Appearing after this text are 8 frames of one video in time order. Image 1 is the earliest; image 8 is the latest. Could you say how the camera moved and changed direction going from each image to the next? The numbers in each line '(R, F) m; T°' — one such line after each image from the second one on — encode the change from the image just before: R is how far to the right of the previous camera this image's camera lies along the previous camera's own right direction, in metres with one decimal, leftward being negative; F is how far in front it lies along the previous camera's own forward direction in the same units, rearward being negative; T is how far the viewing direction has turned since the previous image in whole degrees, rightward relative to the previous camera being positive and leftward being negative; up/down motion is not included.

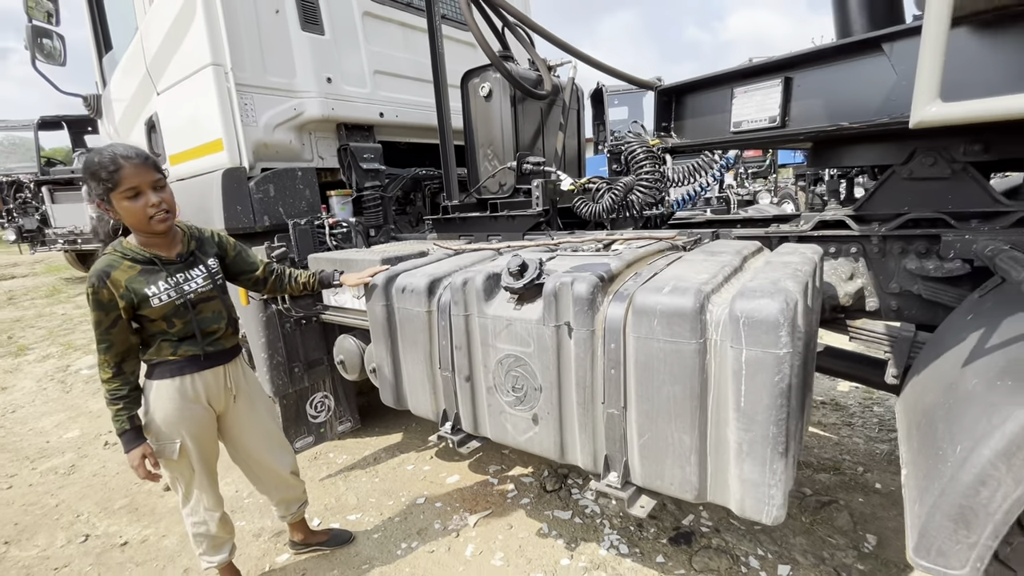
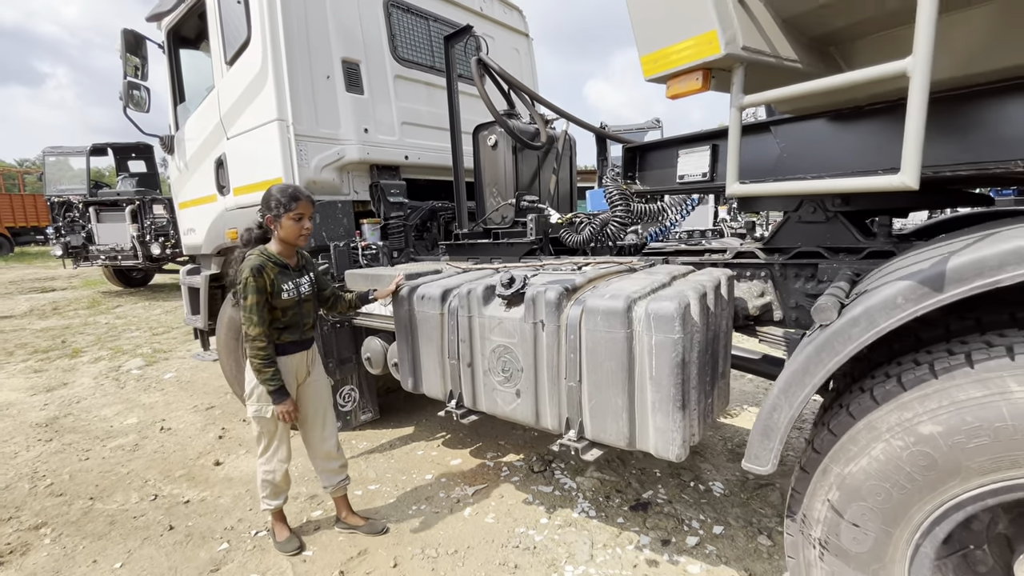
(+0.1, -0.5) m; -1°
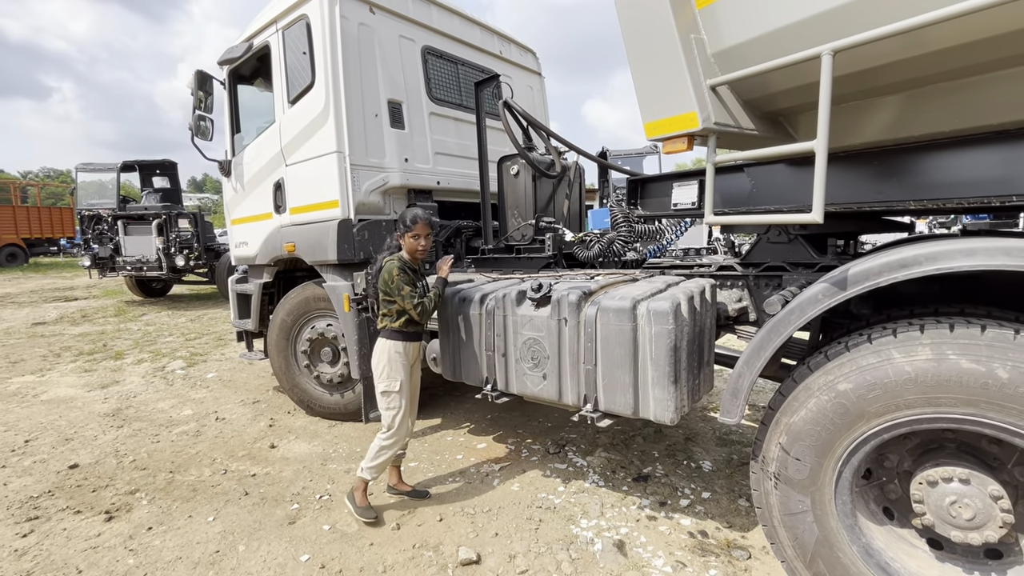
(-0.2, -0.5) m; 0°
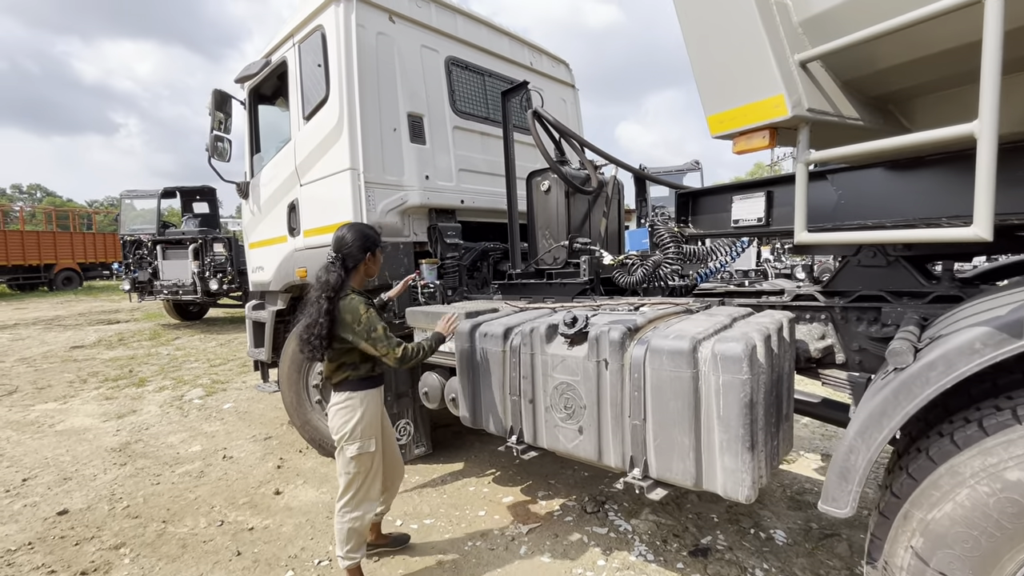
(0.0, +0.4) m; -4°
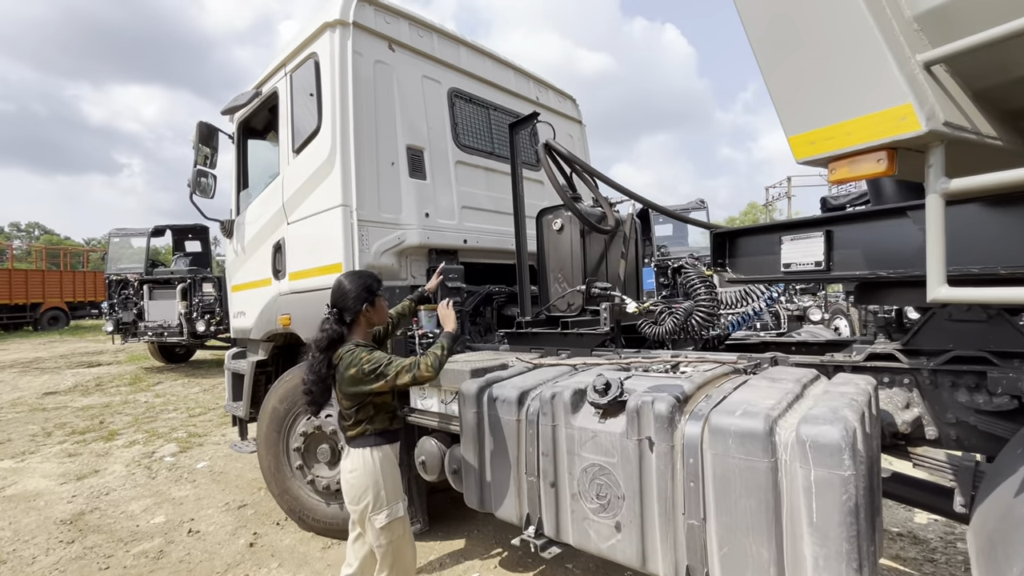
(-0.1, +0.4) m; 0°
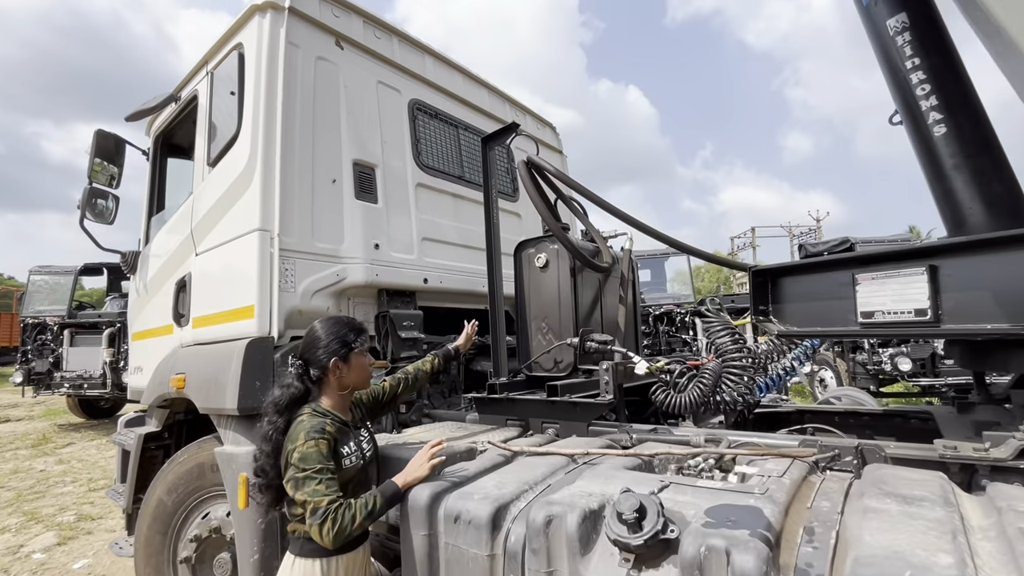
(0.0, +0.7) m; +3°
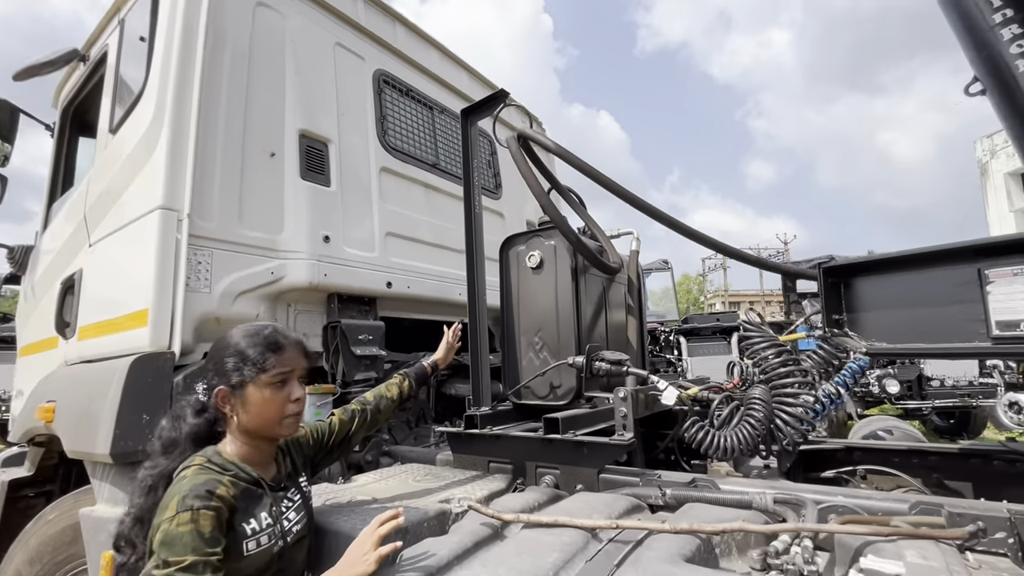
(-0.1, +0.5) m; +3°
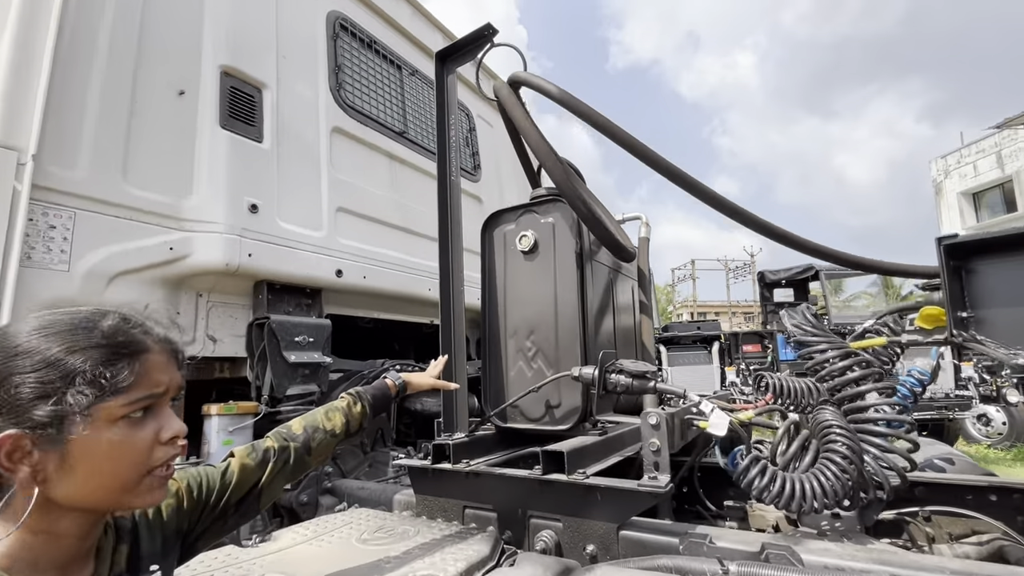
(0.0, +0.5) m; +3°
